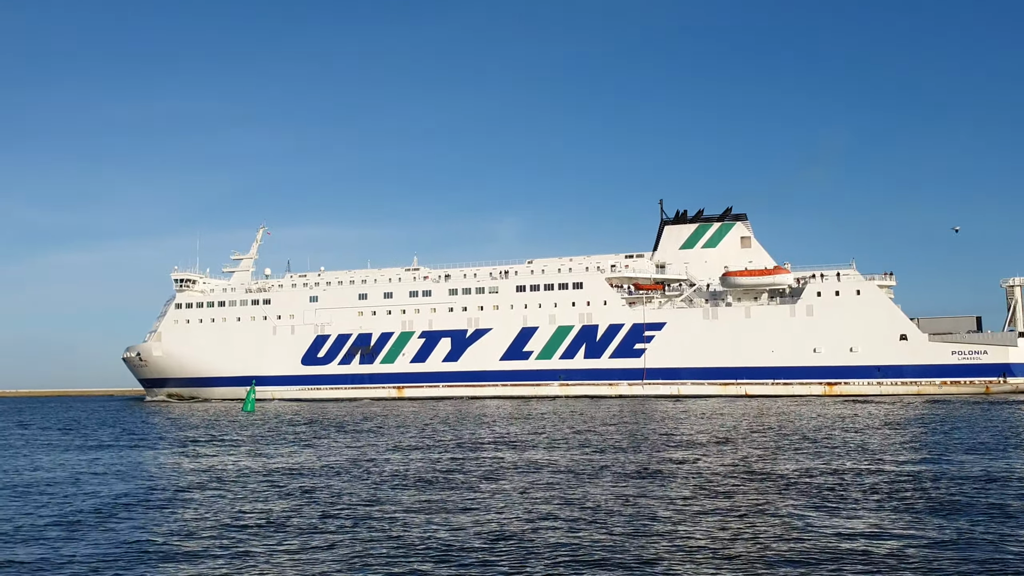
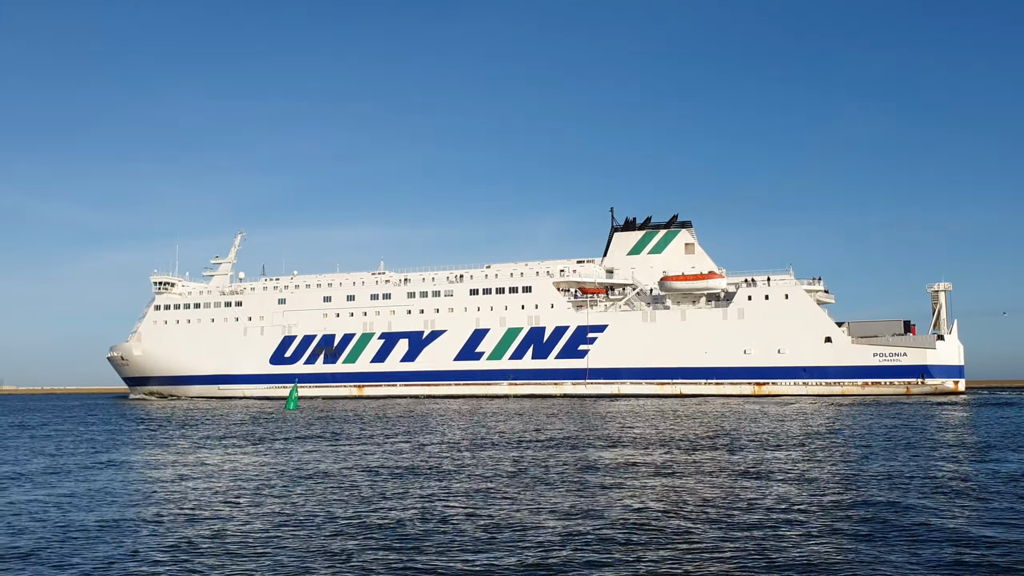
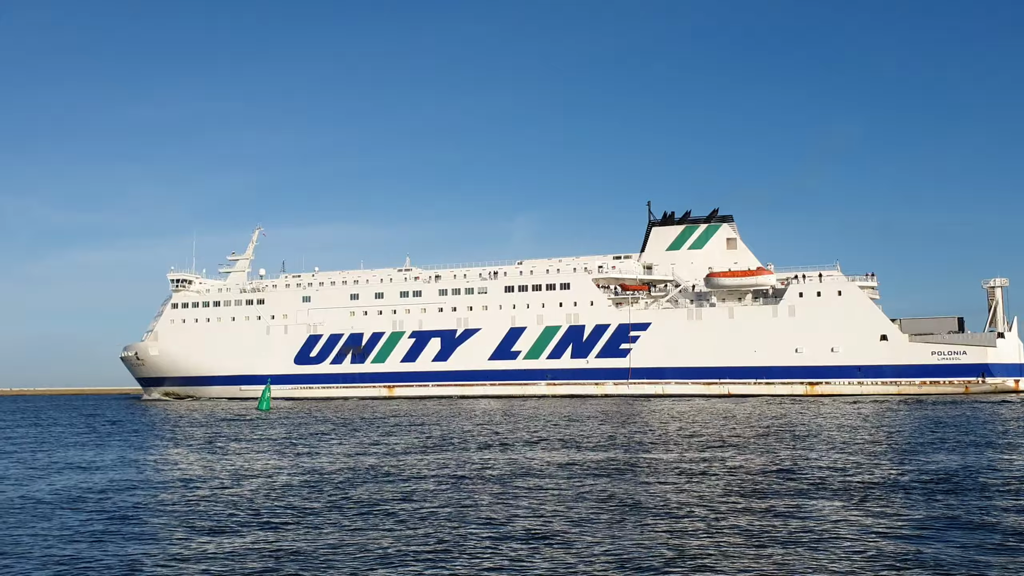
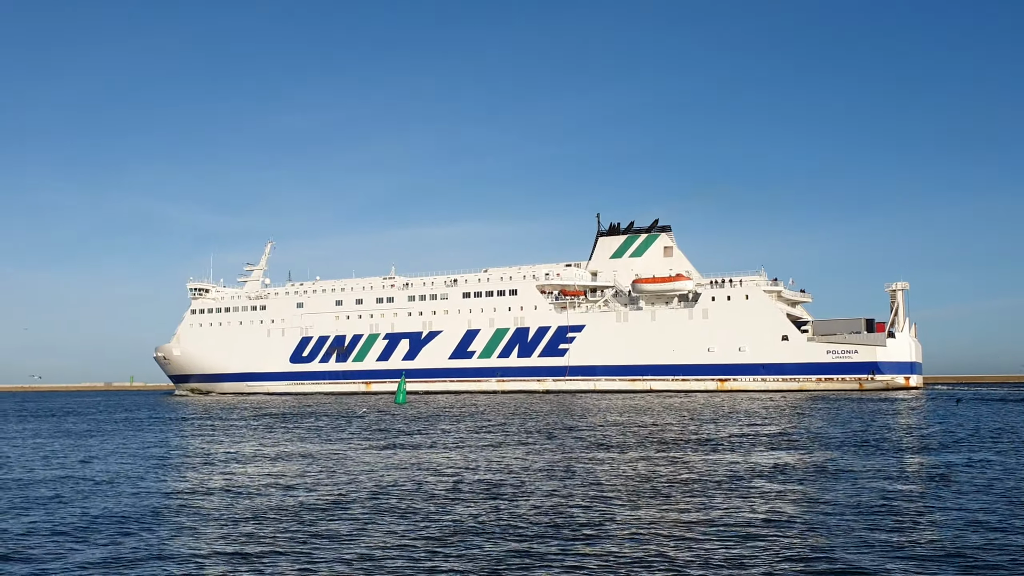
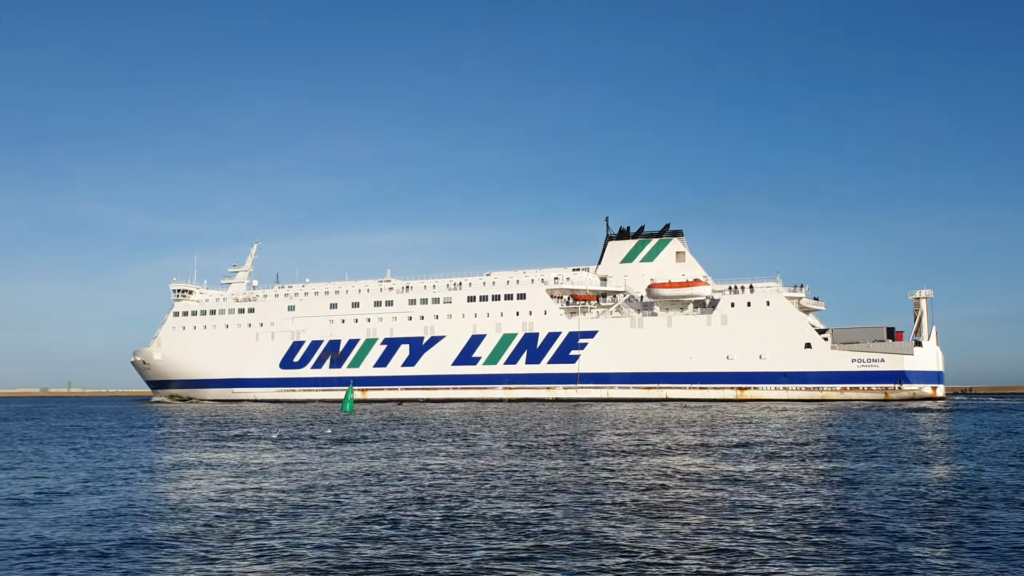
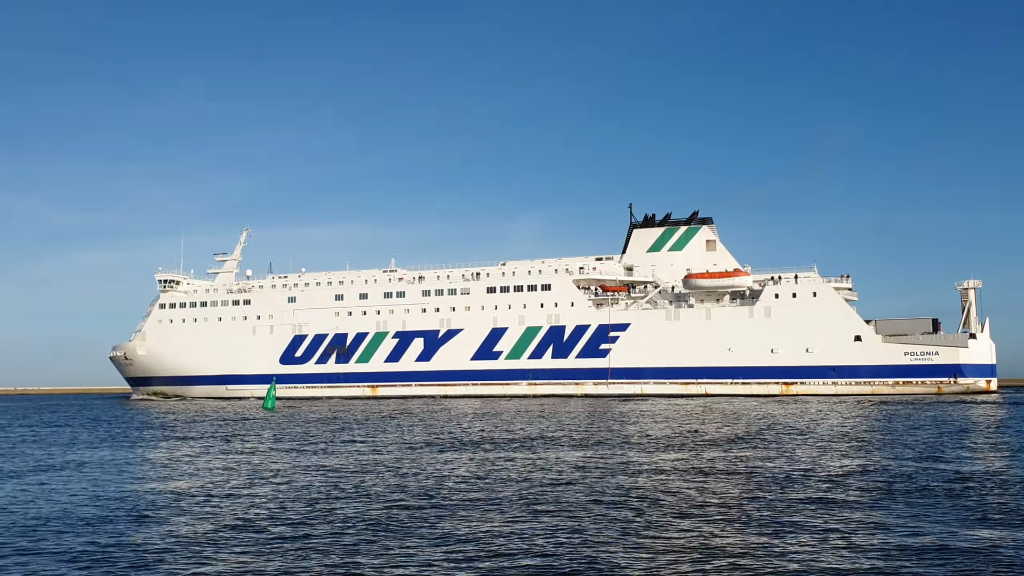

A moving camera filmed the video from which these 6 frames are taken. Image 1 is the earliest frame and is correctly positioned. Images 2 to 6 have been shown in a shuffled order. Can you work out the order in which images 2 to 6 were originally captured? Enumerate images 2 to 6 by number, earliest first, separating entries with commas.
3, 6, 2, 5, 4
